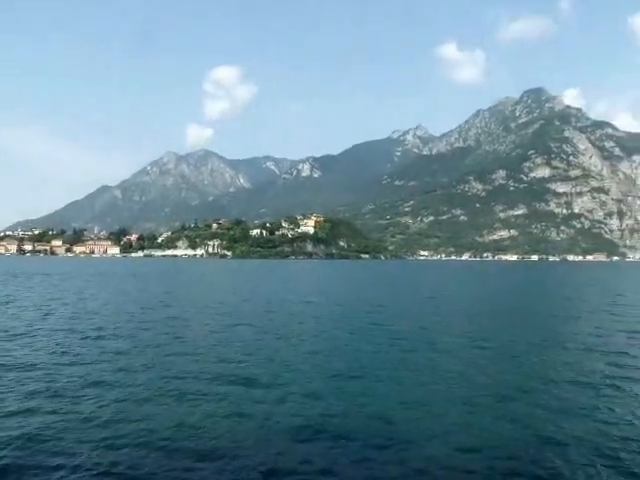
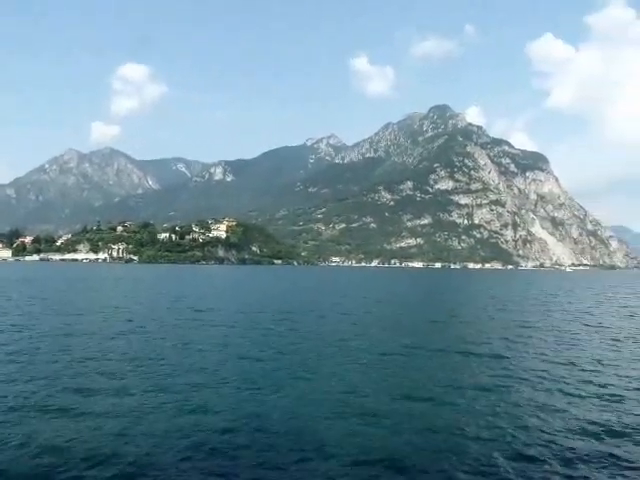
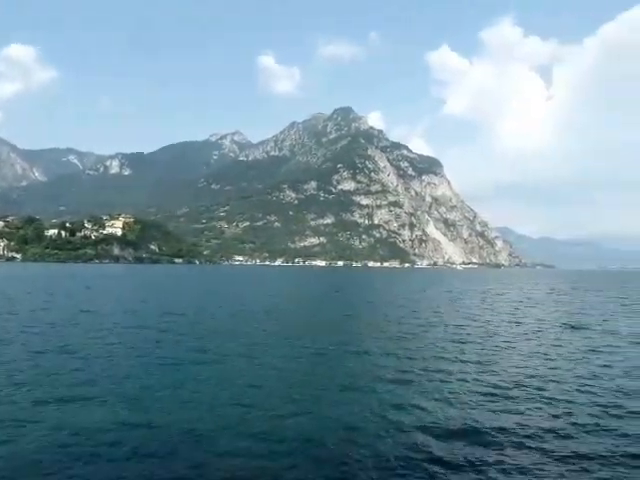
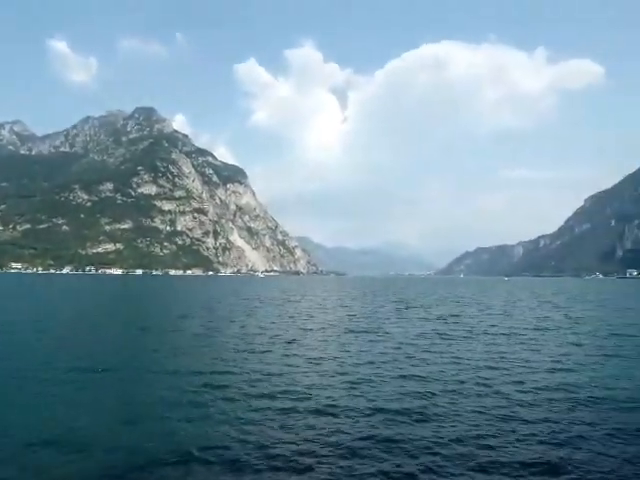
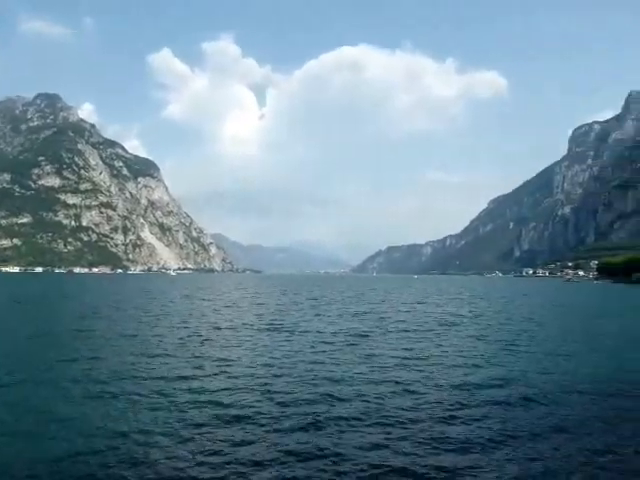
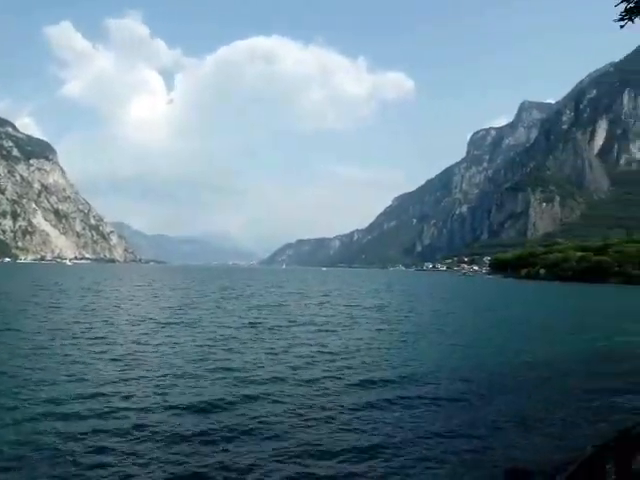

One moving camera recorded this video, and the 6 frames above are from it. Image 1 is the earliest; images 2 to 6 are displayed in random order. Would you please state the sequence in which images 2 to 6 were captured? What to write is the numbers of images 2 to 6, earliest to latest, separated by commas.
2, 3, 4, 5, 6
